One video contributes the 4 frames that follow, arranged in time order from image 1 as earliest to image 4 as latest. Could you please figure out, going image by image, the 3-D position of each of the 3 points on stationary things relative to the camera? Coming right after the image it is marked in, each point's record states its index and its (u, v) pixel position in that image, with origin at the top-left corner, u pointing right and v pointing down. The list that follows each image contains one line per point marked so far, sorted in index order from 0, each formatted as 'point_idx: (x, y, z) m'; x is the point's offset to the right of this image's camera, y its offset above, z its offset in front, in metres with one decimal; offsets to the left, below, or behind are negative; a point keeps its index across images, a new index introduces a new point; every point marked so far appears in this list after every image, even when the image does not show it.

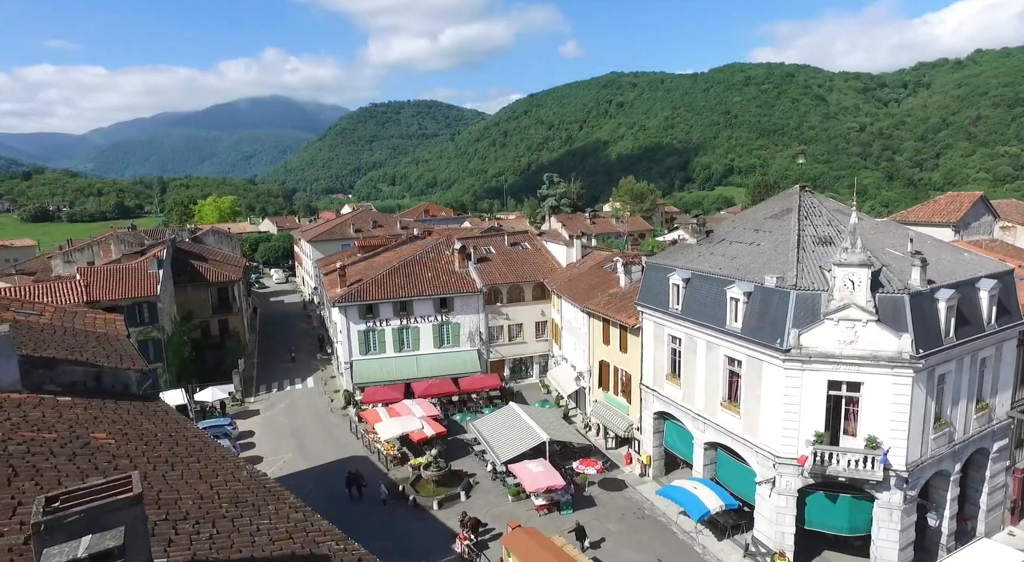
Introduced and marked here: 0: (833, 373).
0: (+9.4, -2.7, +19.8) m
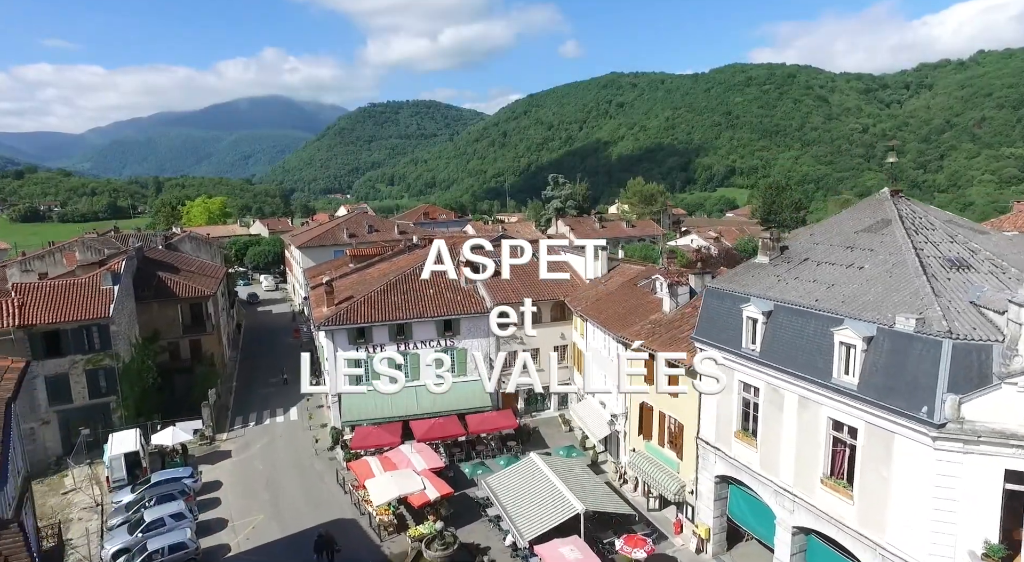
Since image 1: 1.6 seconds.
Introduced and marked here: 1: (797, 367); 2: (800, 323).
0: (+10.2, -3.6, +14.0) m
1: (+7.6, -2.3, +18.1) m
2: (+7.8, -1.1, +18.3) m
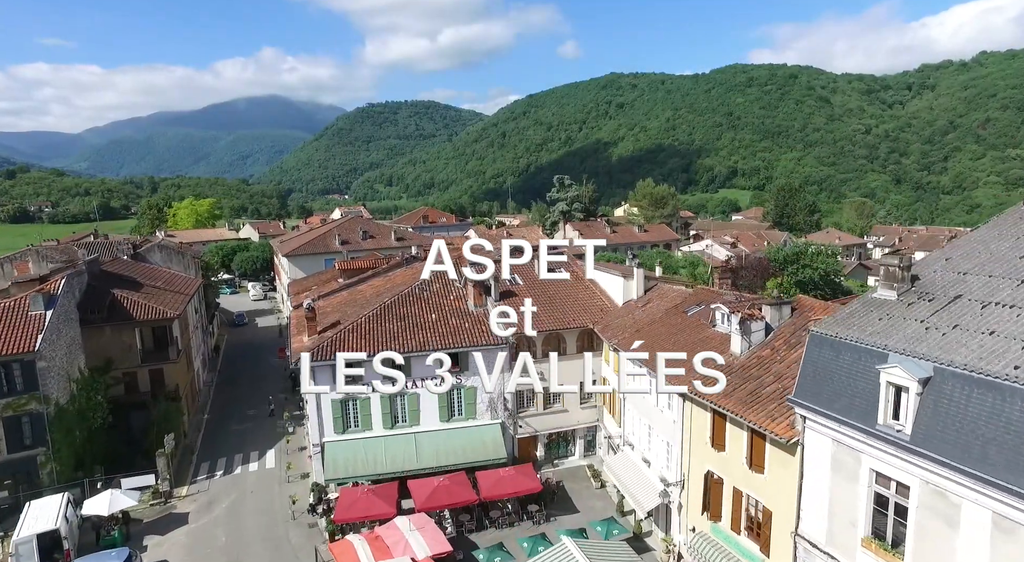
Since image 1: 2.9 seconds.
0: (+11.1, -4.7, +7.9) m
1: (+8.4, -3.3, +12.1) m
2: (+8.6, -2.2, +12.2) m
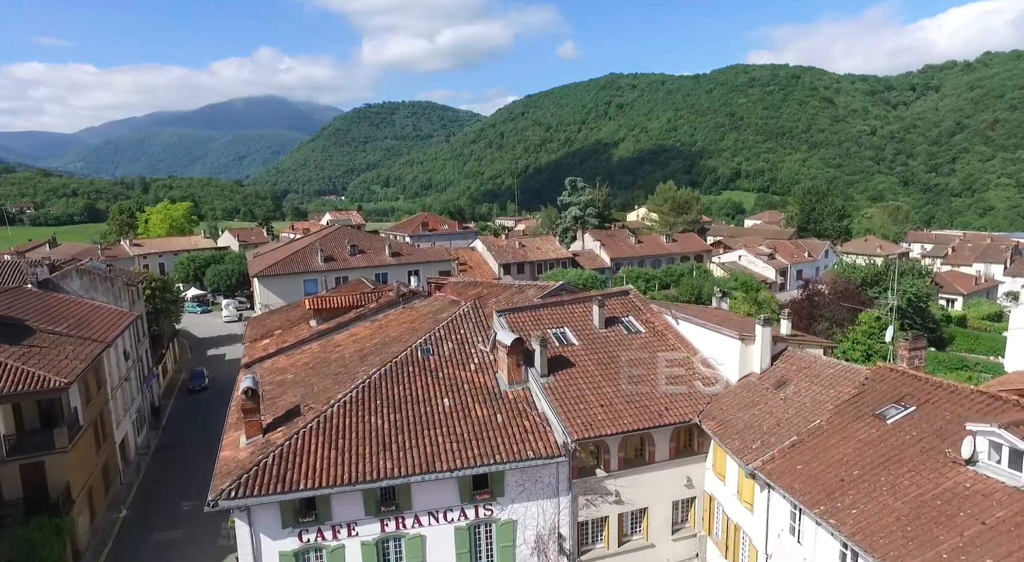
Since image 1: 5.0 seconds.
0: (+12.8, -6.5, -3.2) m
1: (+10.1, -5.2, +1.0) m
2: (+10.3, -4.0, +1.1) m
